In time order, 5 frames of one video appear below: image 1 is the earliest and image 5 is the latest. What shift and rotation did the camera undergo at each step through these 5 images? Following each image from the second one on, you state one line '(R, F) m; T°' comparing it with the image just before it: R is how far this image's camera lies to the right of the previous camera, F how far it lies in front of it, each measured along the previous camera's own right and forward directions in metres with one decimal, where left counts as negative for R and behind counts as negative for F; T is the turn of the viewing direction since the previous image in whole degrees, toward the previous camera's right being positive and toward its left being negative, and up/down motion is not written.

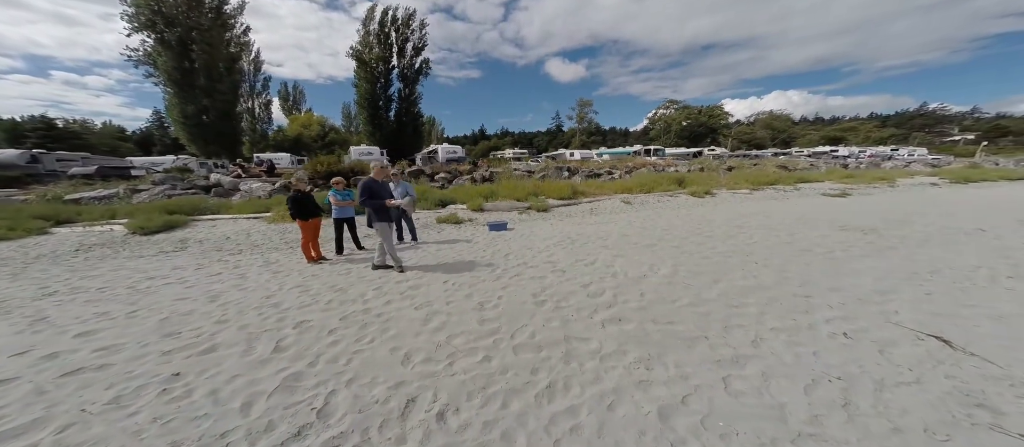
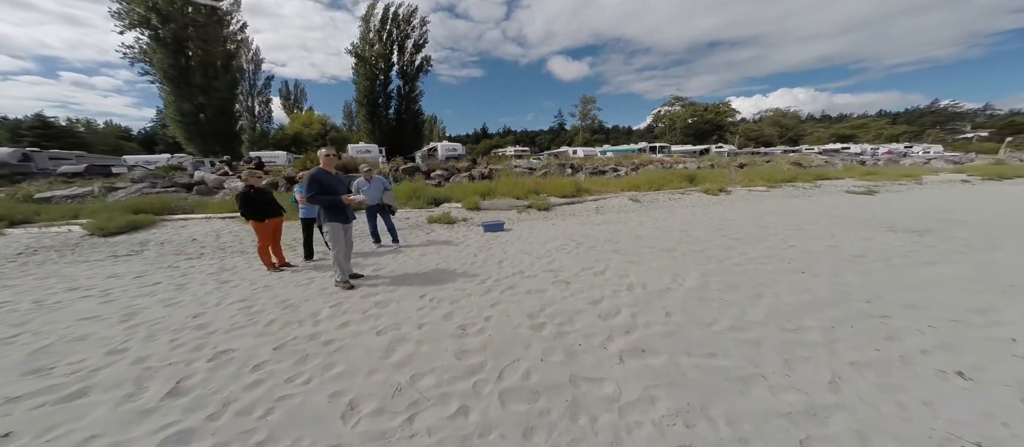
(+0.1, +0.9) m; 0°
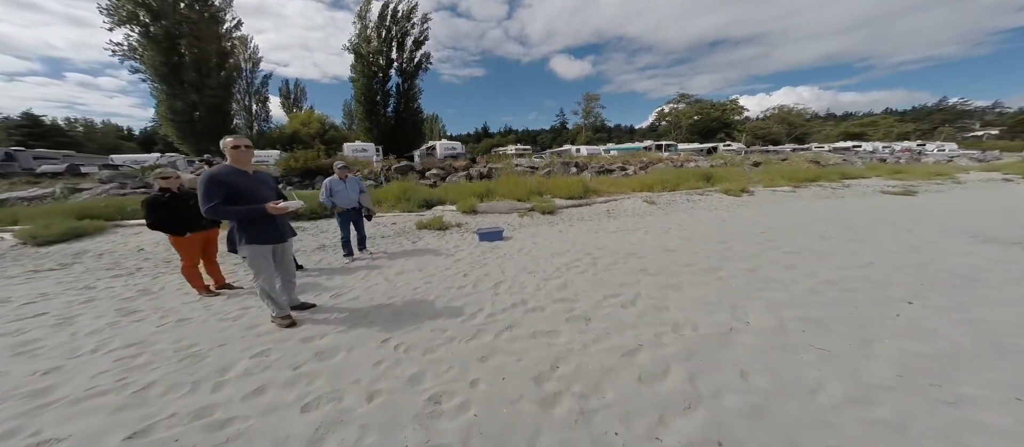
(0.0, +1.1) m; 0°
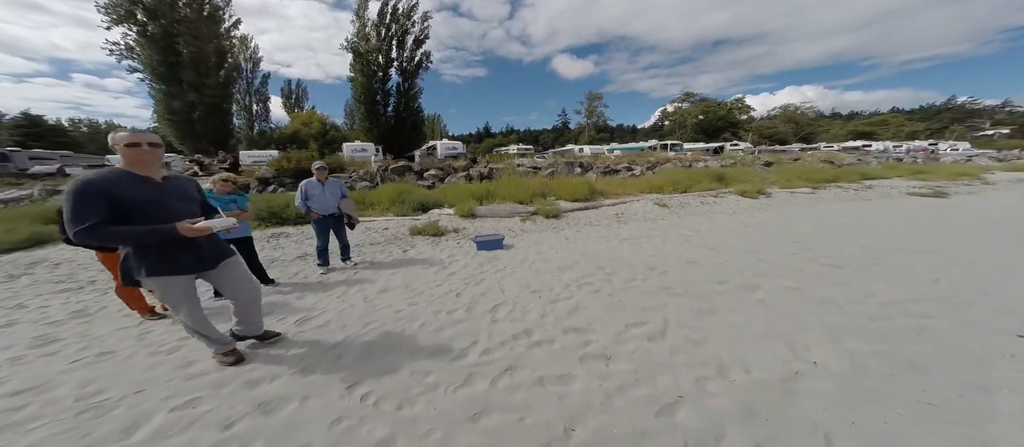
(0.0, +0.6) m; 0°
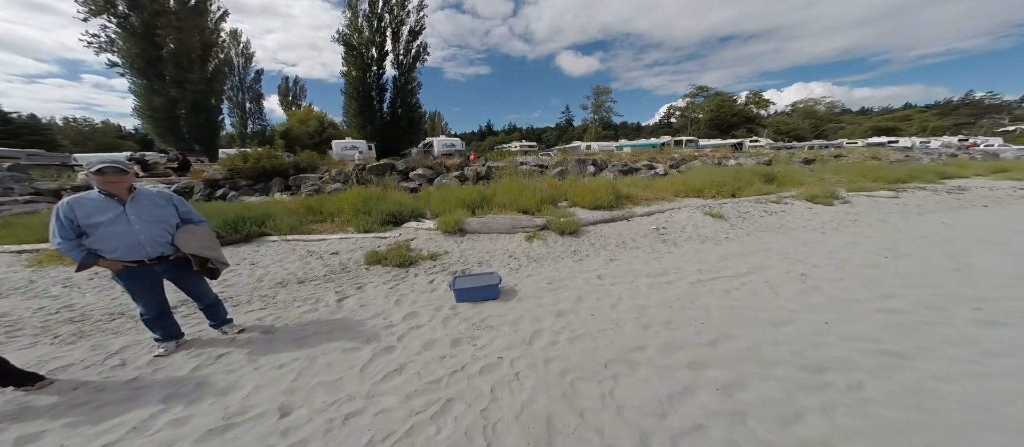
(0.0, +2.2) m; 0°
